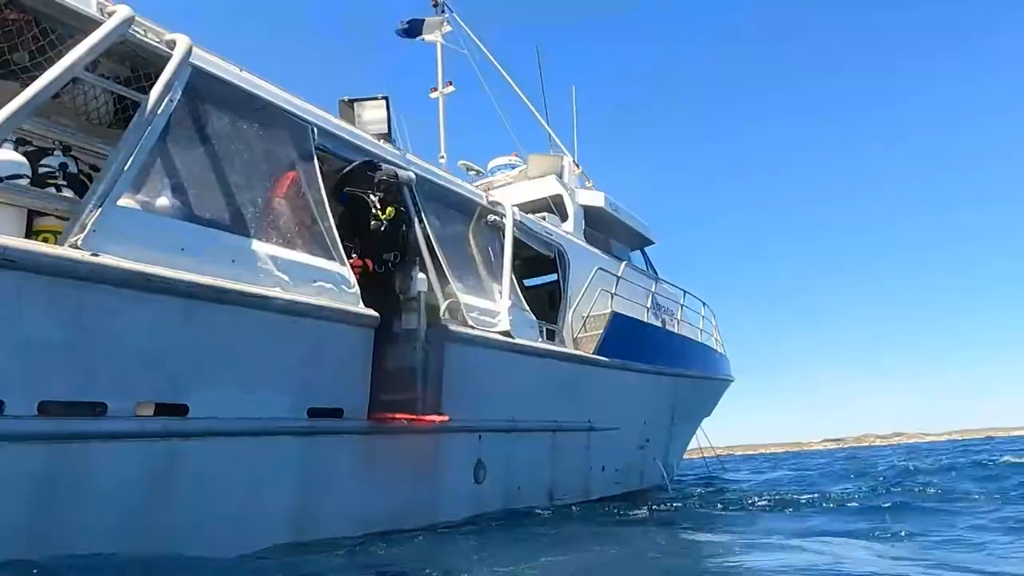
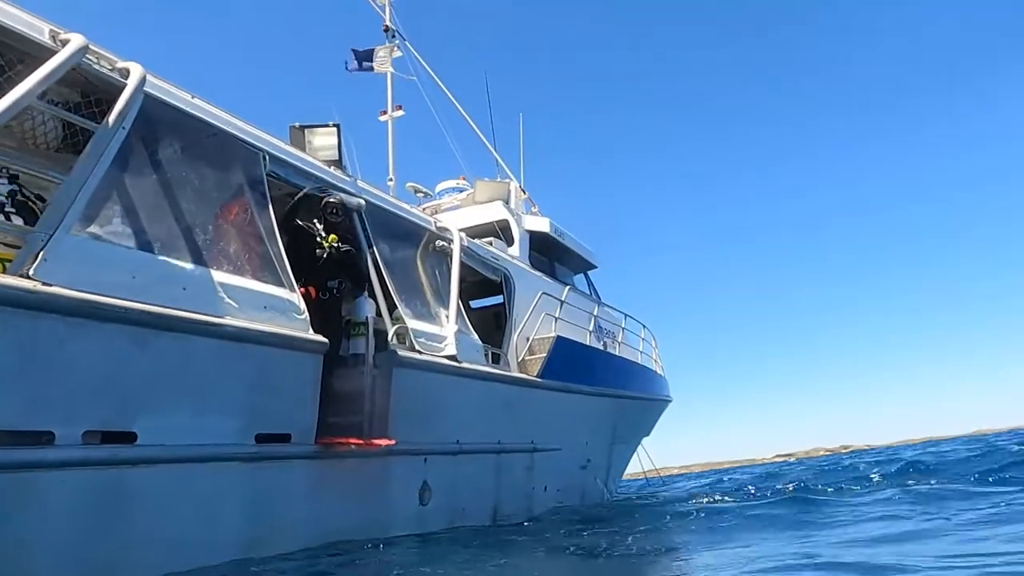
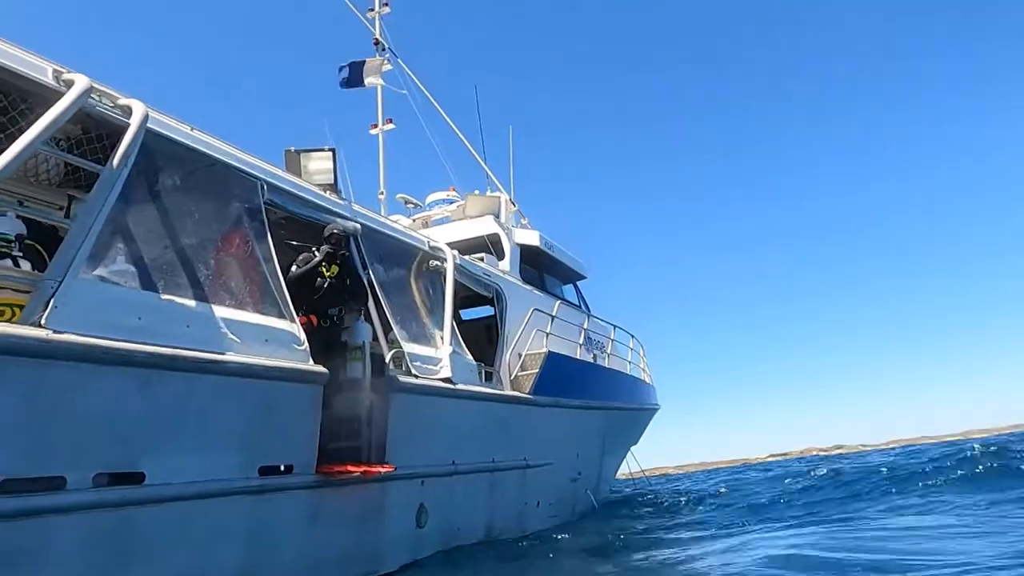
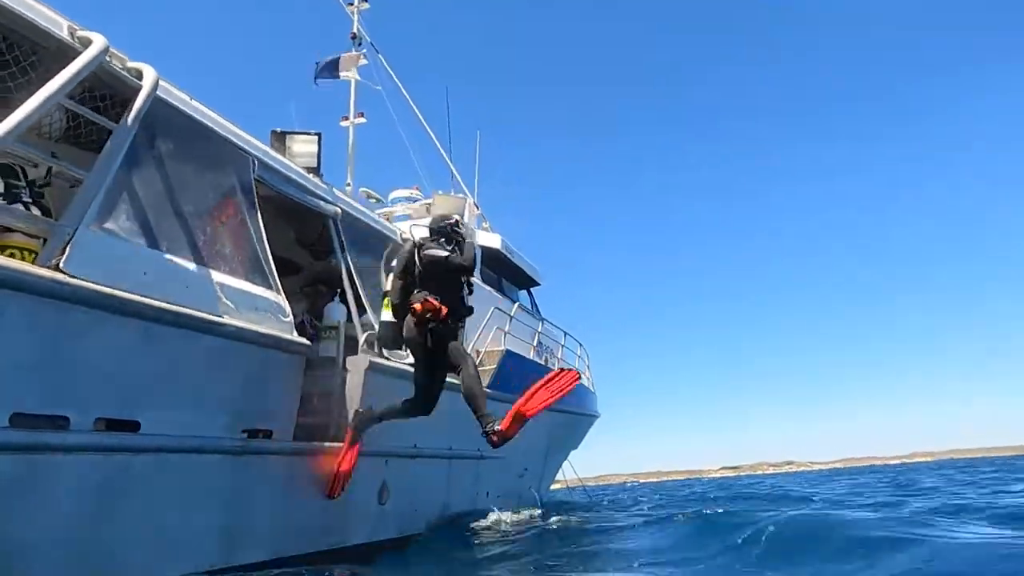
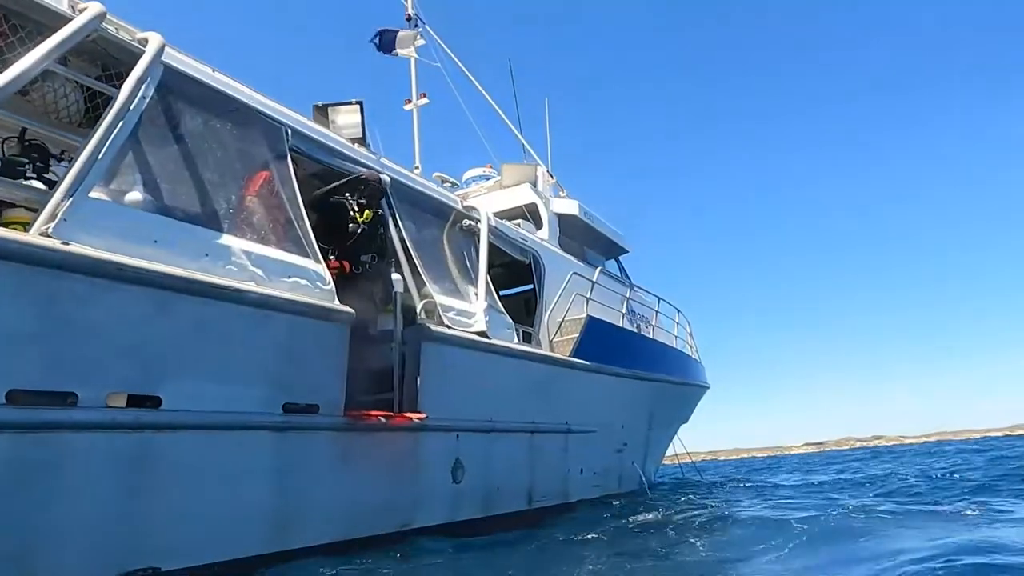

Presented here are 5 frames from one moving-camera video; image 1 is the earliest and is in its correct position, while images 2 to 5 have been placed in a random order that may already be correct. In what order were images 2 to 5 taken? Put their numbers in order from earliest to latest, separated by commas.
5, 2, 3, 4
